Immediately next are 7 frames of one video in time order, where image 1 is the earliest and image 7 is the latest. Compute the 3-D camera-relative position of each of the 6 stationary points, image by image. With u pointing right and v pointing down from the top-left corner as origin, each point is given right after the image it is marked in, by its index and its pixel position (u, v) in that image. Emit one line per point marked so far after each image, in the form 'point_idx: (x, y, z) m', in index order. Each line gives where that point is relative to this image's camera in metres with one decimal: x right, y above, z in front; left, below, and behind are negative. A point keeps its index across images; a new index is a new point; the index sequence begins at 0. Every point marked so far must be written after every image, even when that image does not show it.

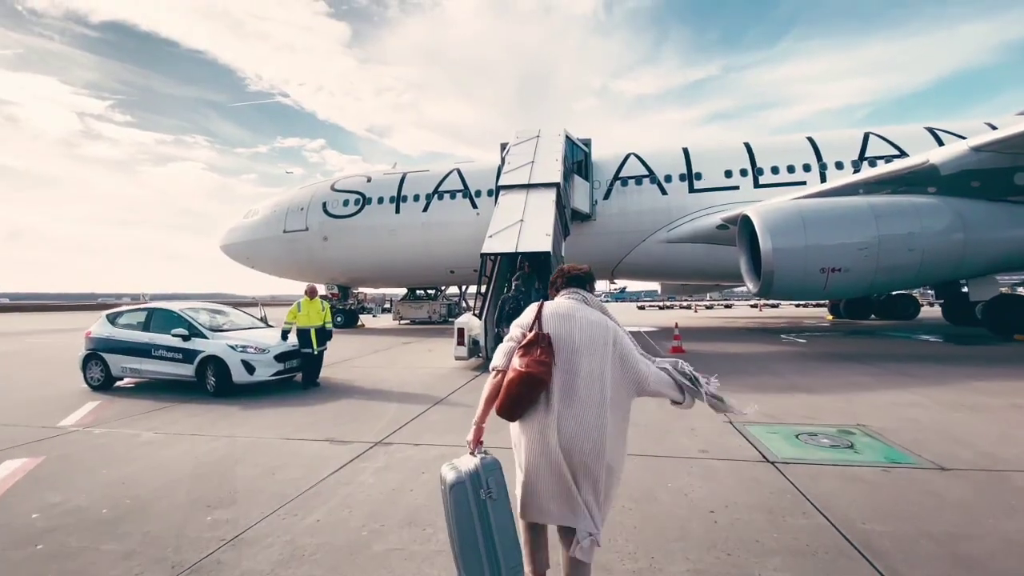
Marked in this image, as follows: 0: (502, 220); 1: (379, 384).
0: (-0.2, +1.3, +9.4) m
1: (-1.8, -1.3, +7.1) m
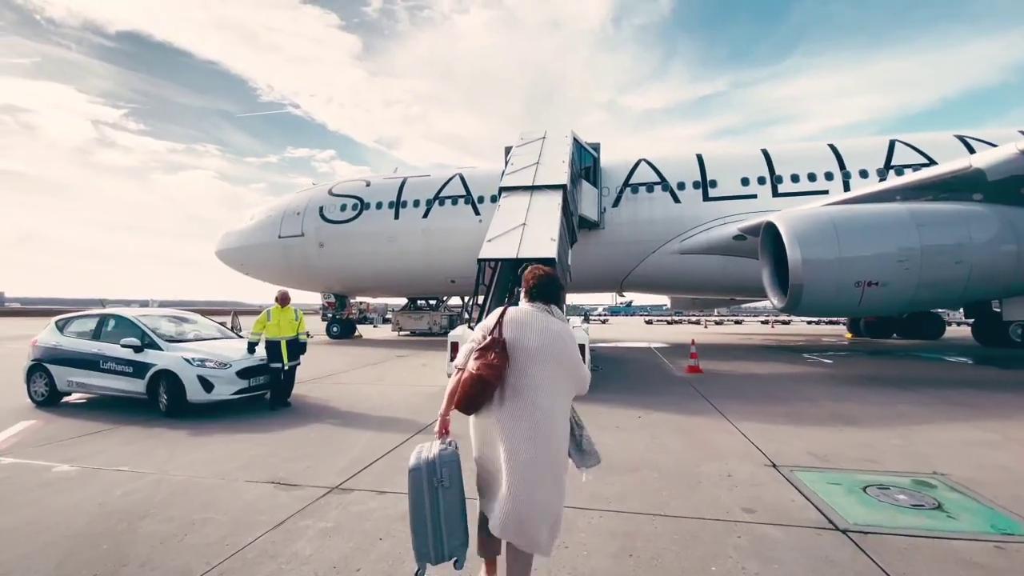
0: (-0.2, +1.1, +8.6) m
1: (-1.8, -1.4, +6.2) m
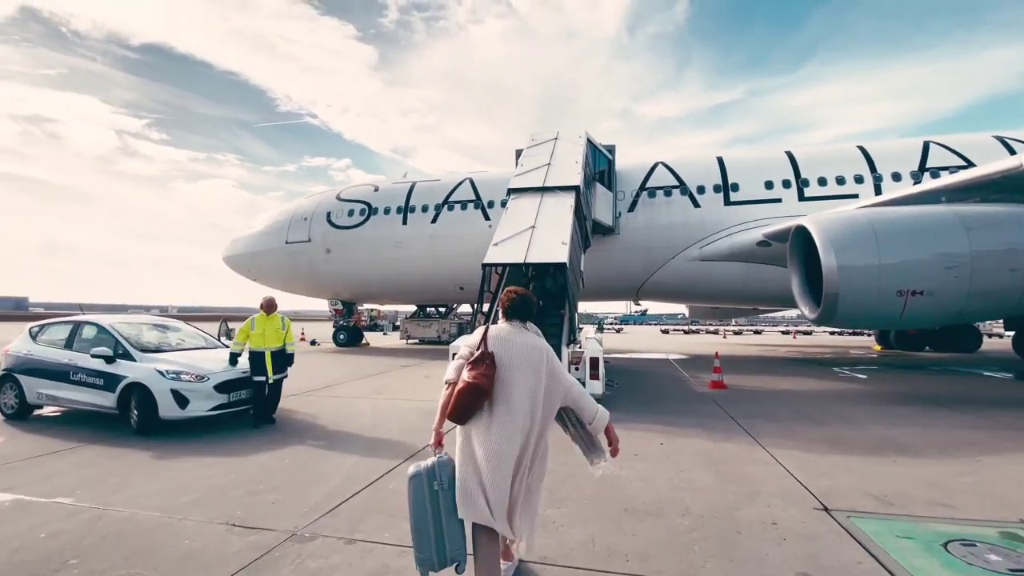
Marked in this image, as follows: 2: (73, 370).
0: (0.0, +1.0, +8.0) m
1: (-1.8, -1.5, +5.7) m
2: (-4.6, -0.9, +5.4) m
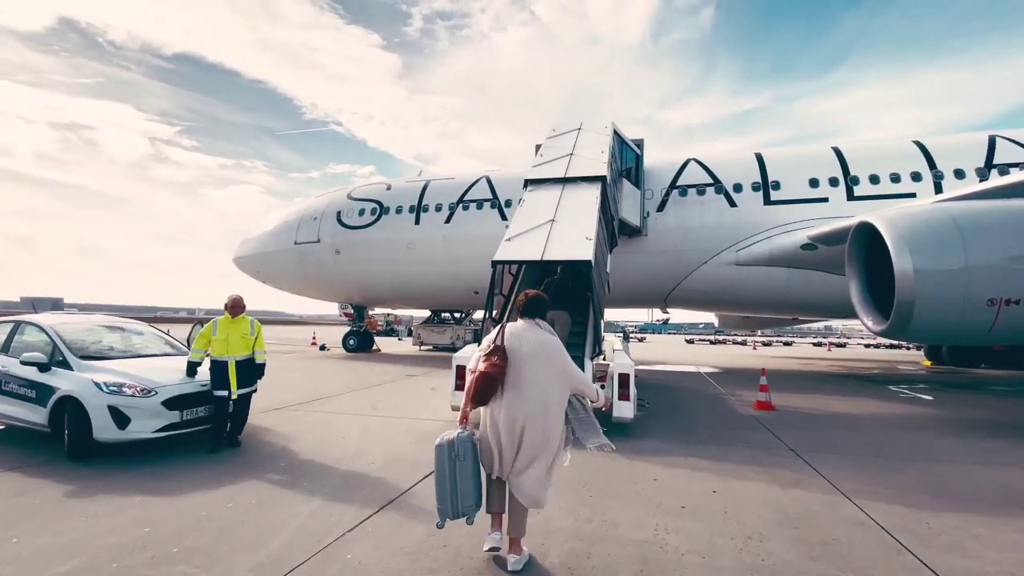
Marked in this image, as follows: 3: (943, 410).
0: (+0.2, +1.0, +7.0) m
1: (-1.7, -1.5, +4.7) m
2: (-4.5, -0.8, +4.6) m
3: (+6.7, -1.9, +7.9) m
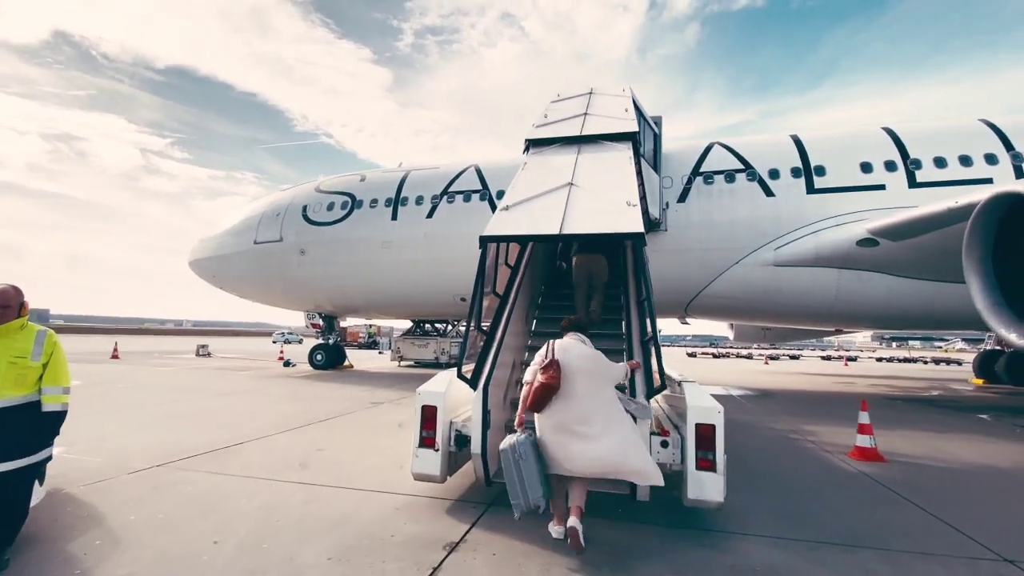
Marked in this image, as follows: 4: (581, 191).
0: (+0.2, +1.0, +4.9) m
1: (-1.7, -1.4, +2.5) m
2: (-4.5, -0.7, +2.3) m
3: (+6.6, -1.9, +5.8) m
4: (+0.6, +0.8, +4.4) m
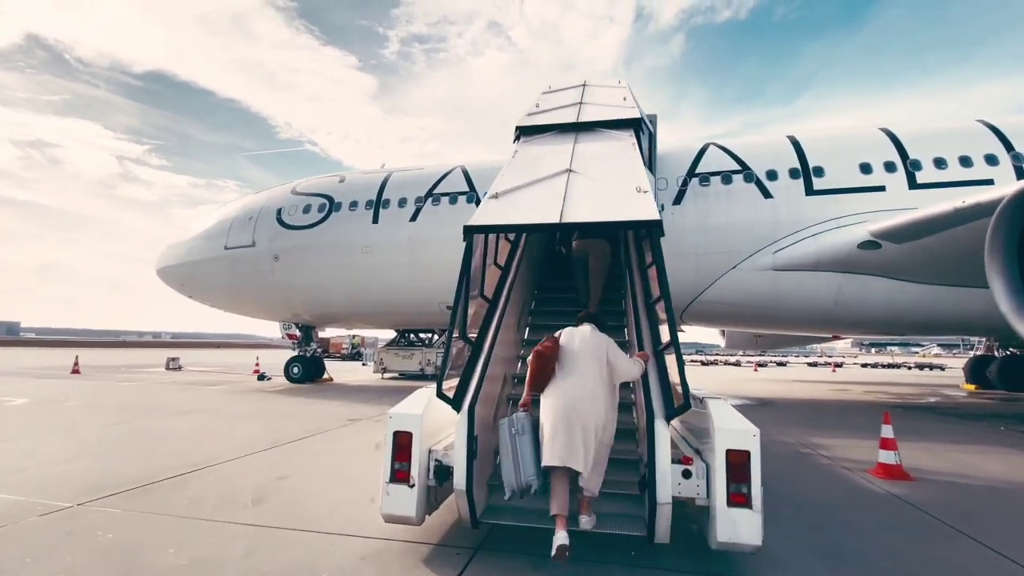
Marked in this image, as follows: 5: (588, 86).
0: (+0.1, +1.0, +4.3) m
1: (-1.7, -1.4, +1.8) m
2: (-4.5, -0.7, +1.6) m
3: (+6.5, -1.9, +5.4) m
4: (+0.5, +0.8, +3.9) m
5: (+1.1, +2.9, +7.2) m
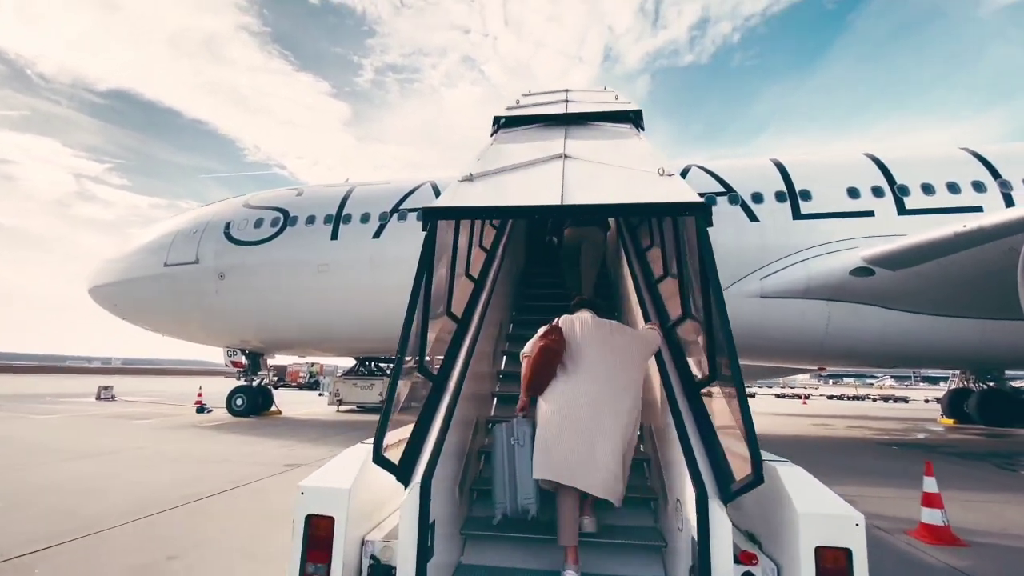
0: (-0.1, +0.8, +3.5) m
1: (-1.7, -1.3, +0.7) m
2: (-4.5, -0.6, +0.4) m
3: (+6.2, -2.2, +4.8) m
4: (+0.4, +0.7, +3.1) m
5: (+0.8, +2.6, +6.6) m
